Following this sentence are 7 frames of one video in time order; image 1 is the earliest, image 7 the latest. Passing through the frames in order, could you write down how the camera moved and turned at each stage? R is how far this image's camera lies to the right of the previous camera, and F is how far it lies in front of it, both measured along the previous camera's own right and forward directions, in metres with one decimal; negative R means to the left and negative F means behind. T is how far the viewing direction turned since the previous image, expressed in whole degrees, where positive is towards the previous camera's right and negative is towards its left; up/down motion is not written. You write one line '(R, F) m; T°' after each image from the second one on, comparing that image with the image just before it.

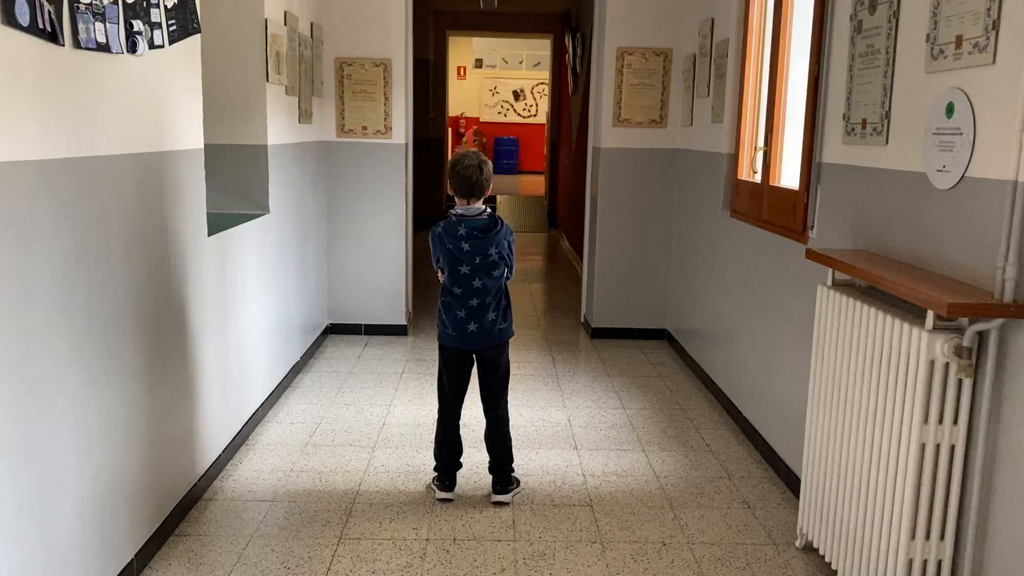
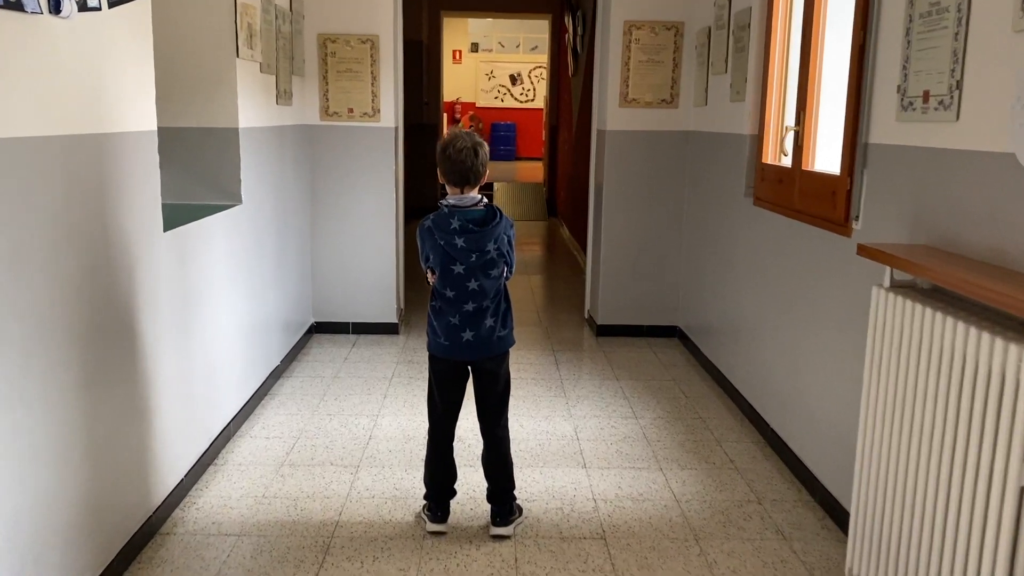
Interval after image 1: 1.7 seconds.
(0.0, +0.4) m; 0°
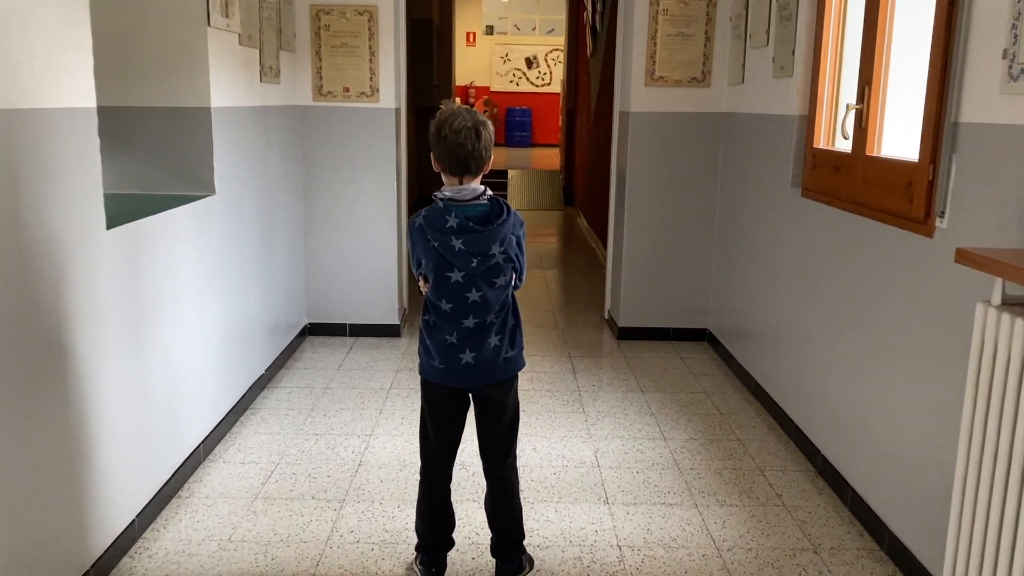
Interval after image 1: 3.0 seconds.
(0.0, +0.4) m; -1°
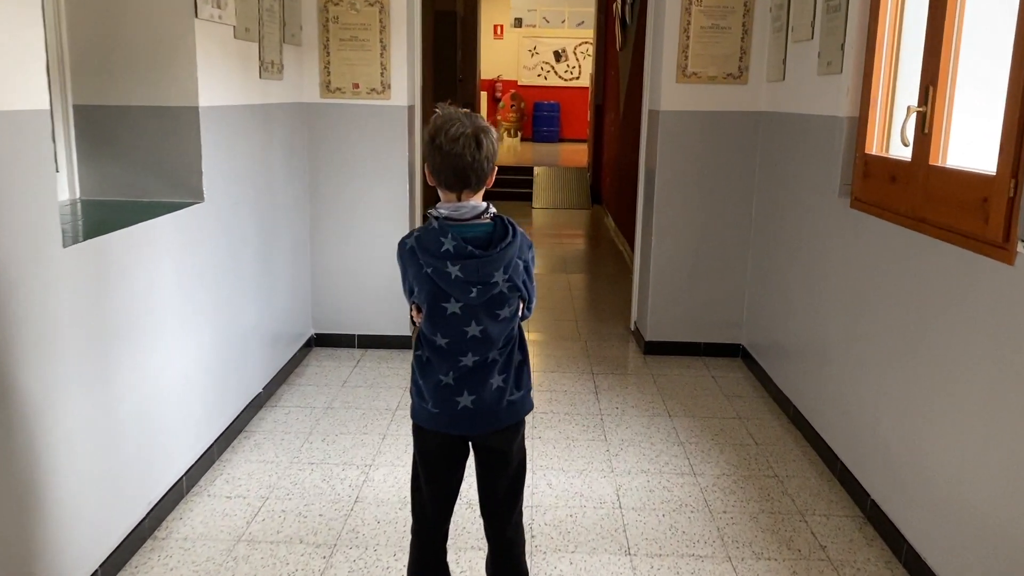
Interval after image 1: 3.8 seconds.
(0.0, +0.3) m; -2°
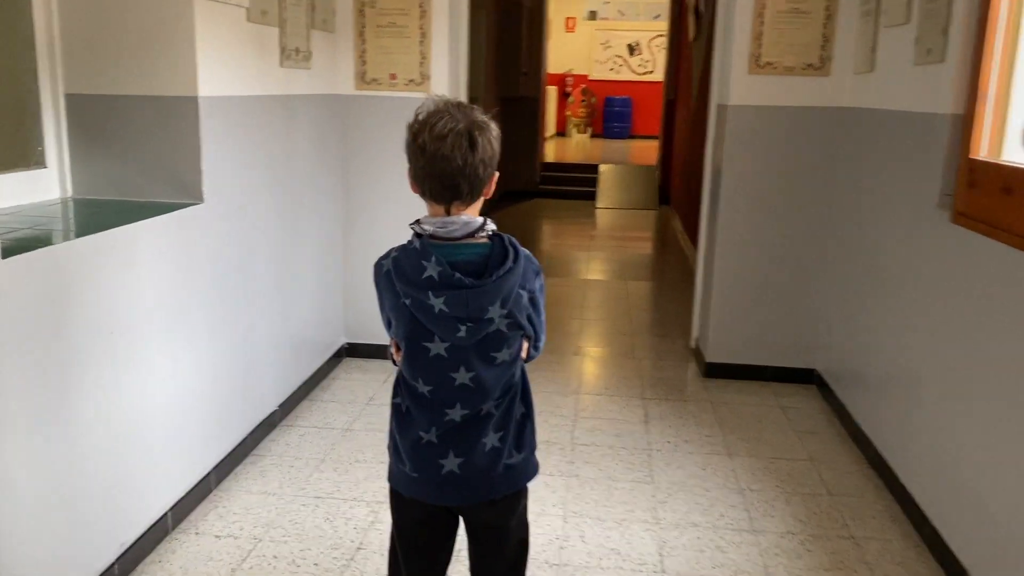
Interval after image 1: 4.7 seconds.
(+0.1, +0.3) m; -5°
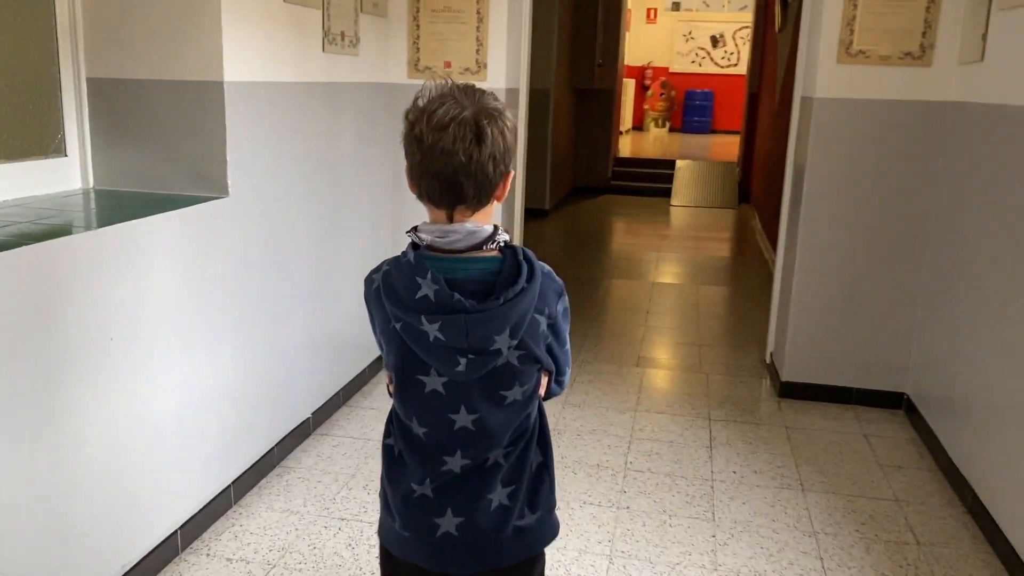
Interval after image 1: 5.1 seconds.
(+0.1, +0.2) m; -5°
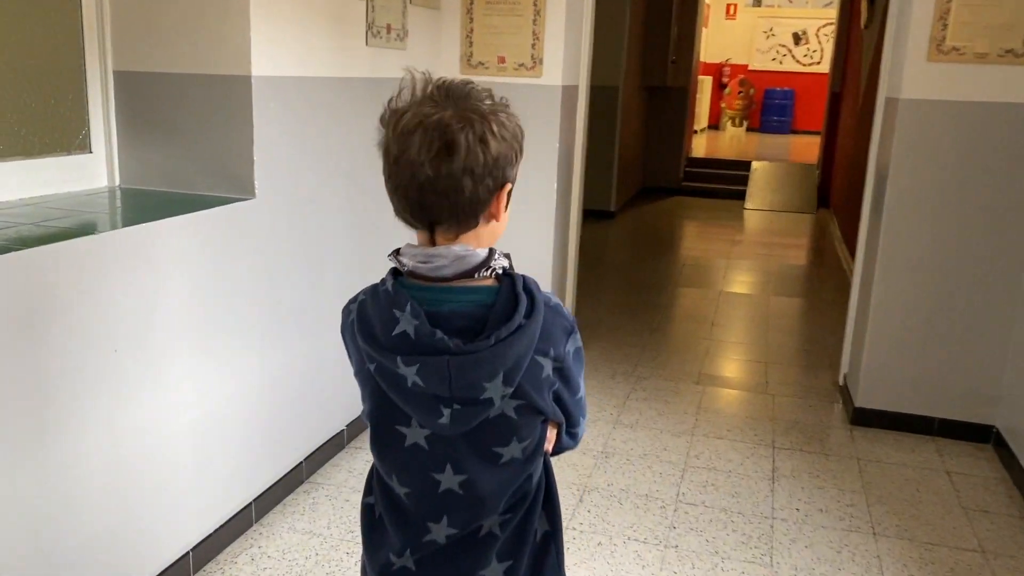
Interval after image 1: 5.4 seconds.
(+0.1, +0.2) m; -5°
